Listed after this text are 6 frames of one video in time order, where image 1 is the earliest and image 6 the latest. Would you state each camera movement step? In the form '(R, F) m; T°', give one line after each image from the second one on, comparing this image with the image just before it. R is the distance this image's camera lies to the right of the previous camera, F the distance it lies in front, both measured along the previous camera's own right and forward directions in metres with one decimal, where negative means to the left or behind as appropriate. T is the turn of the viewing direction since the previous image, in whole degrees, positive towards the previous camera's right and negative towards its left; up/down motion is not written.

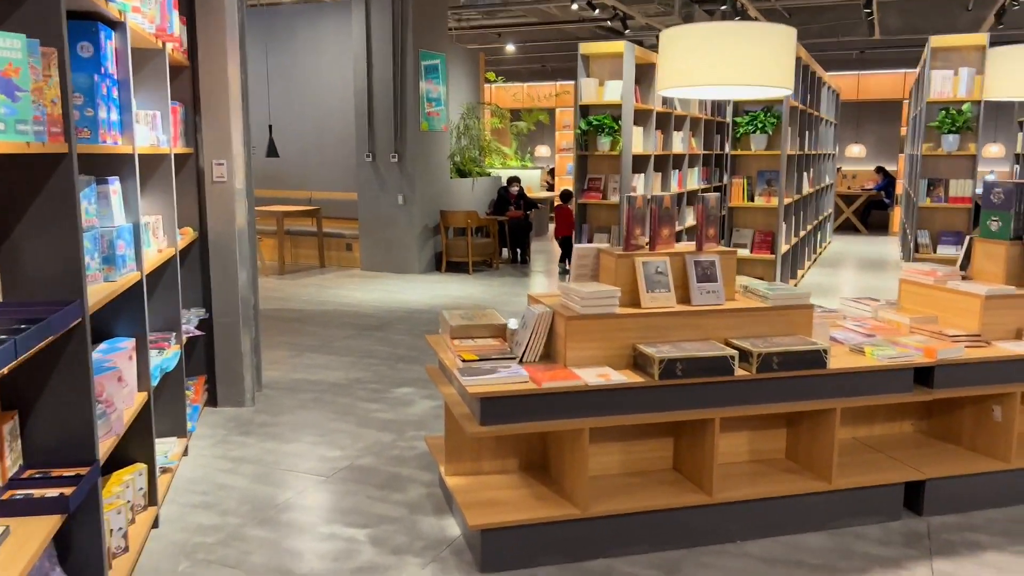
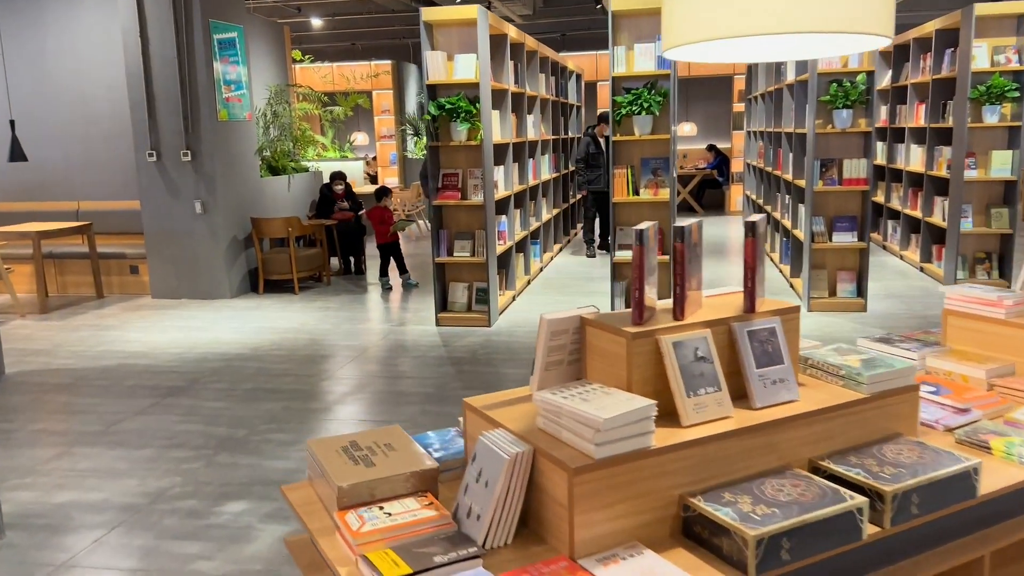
(-0.2, +1.4) m; +13°
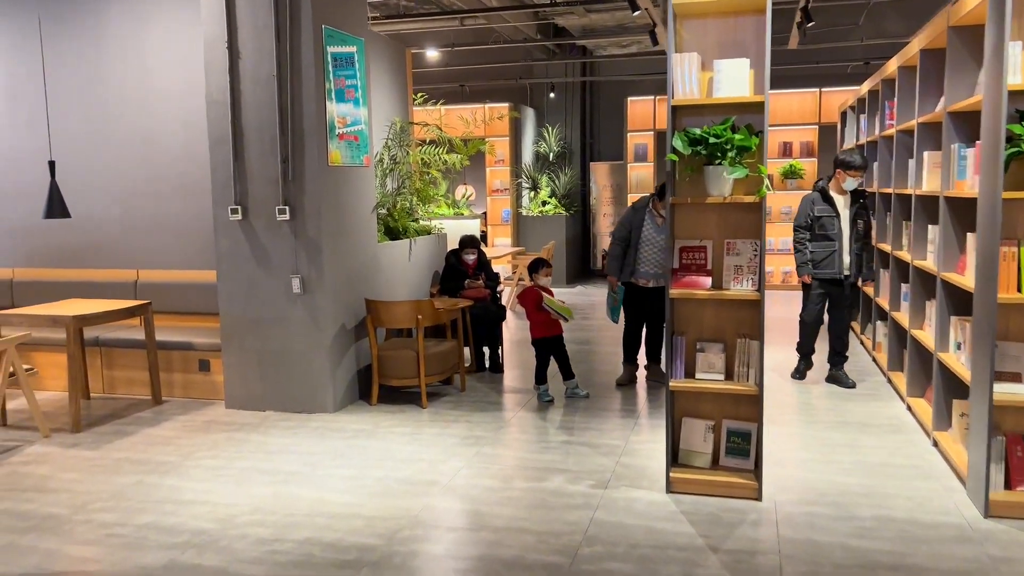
(-1.1, +2.3) m; -5°
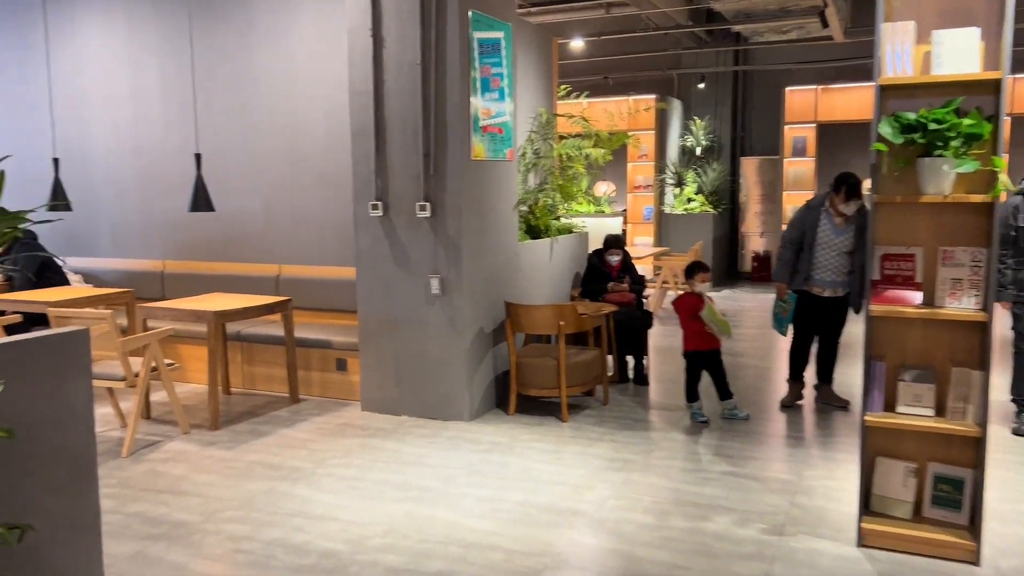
(-0.1, +0.4) m; -9°
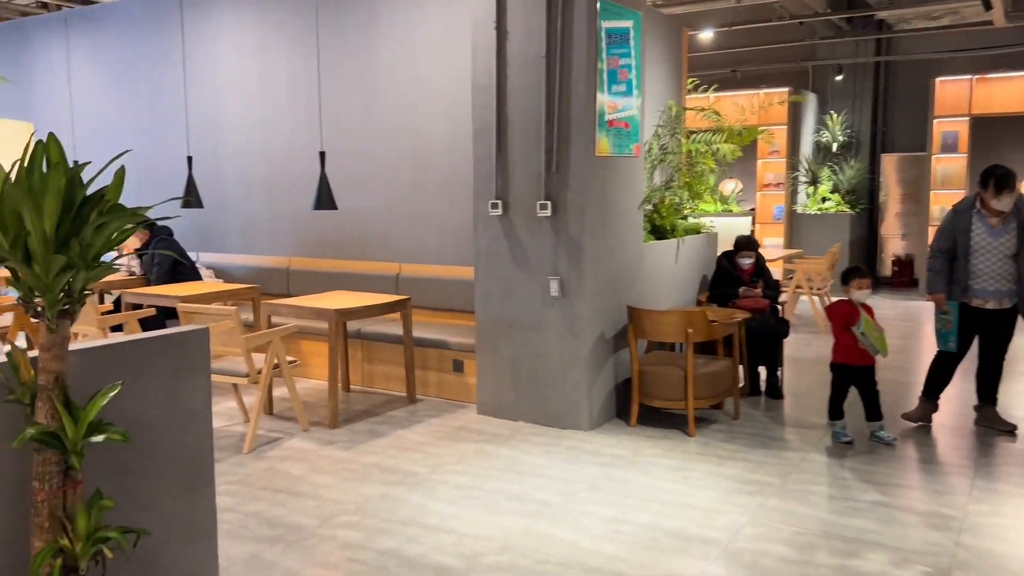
(-0.1, +0.2) m; -8°
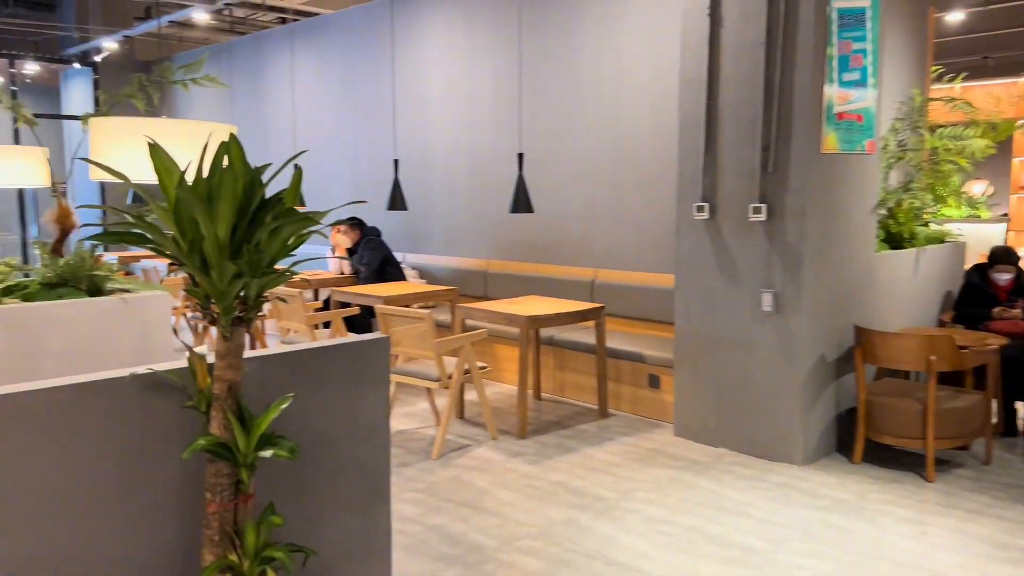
(0.0, +0.3) m; -14°
